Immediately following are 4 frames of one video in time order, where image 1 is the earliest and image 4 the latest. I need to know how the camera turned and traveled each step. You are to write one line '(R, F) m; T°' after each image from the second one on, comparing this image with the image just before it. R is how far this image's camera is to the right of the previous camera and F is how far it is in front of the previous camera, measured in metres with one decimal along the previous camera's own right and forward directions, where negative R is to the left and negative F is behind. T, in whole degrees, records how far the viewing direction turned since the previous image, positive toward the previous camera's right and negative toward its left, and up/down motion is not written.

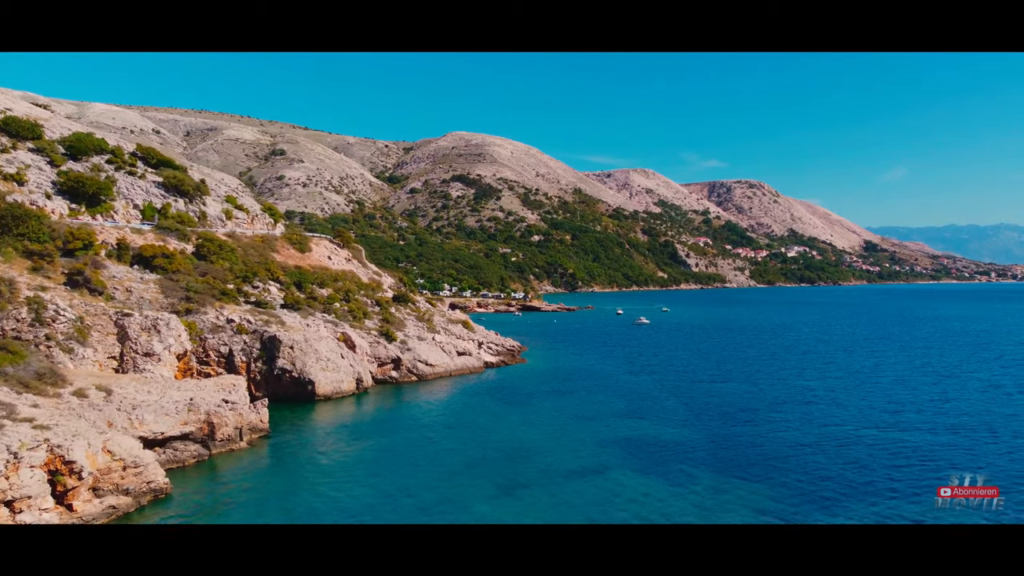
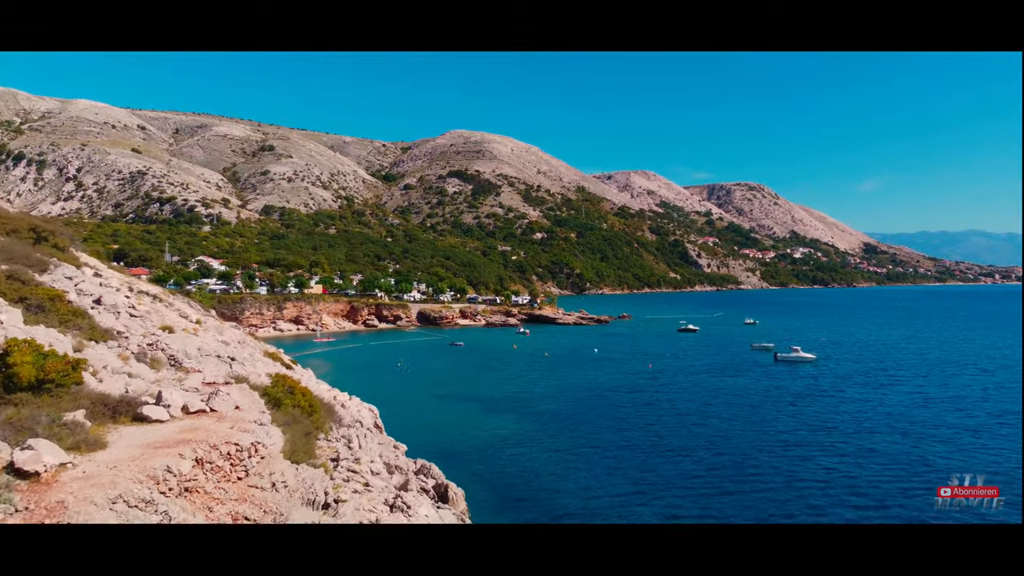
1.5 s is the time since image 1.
(0.0, +3.1) m; 0°
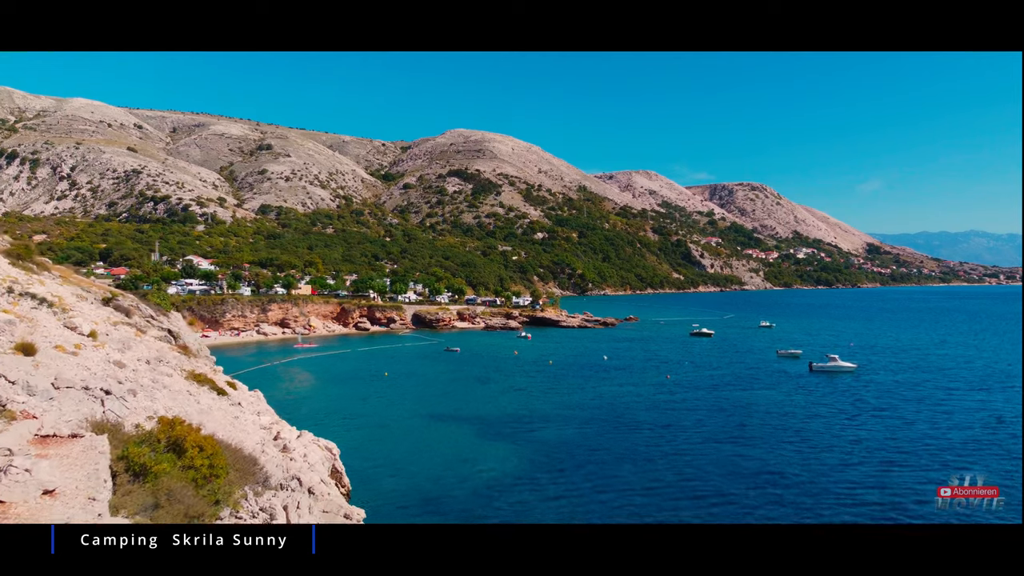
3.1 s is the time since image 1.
(0.0, +0.9) m; 0°
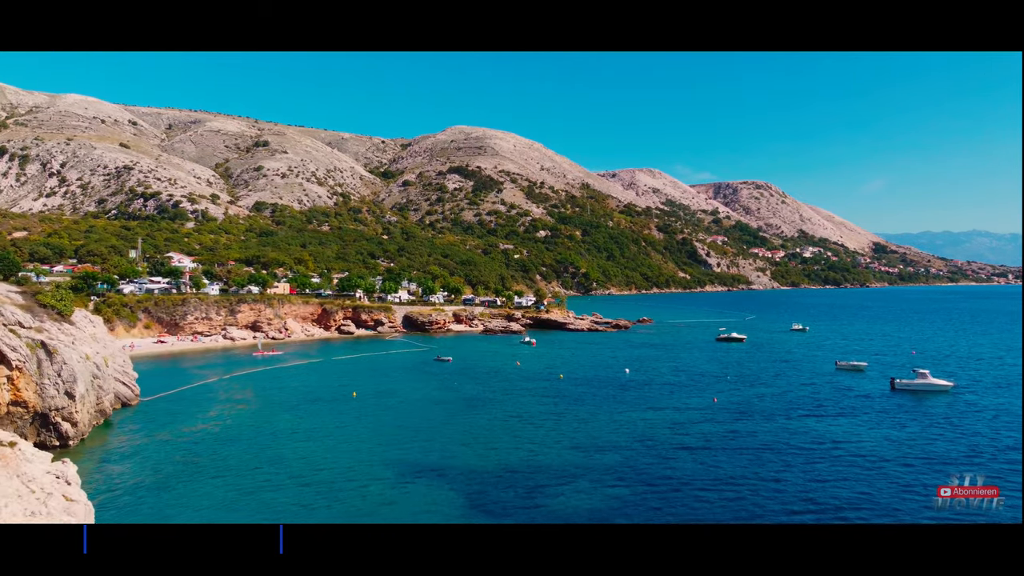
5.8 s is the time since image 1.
(0.0, +1.5) m; 0°
